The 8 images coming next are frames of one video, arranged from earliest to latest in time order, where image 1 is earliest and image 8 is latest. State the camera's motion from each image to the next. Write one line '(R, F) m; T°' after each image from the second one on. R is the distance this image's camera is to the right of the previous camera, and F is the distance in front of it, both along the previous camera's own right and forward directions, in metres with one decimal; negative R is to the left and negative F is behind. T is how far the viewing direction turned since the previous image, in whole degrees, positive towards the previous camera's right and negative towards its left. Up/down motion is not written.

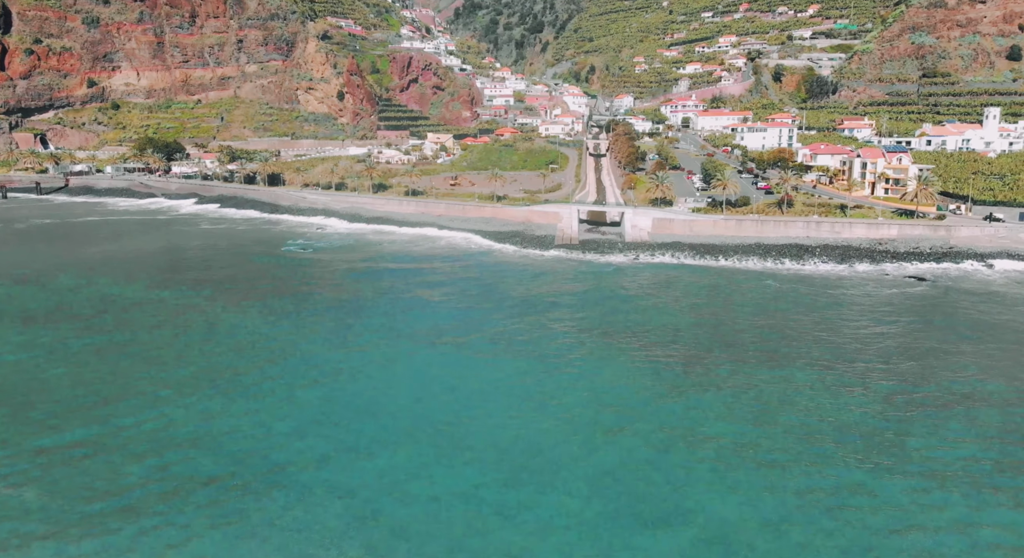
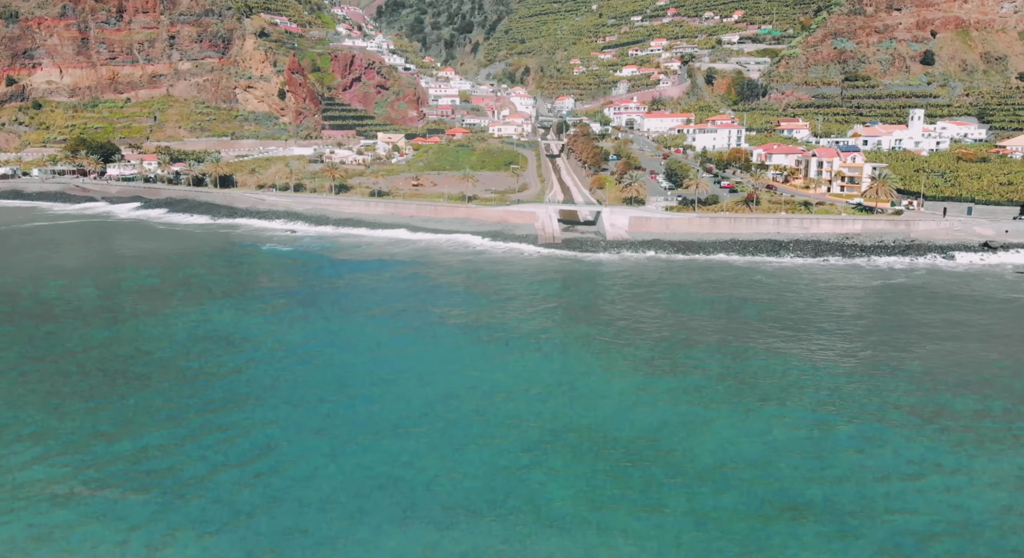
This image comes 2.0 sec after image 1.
(-4.2, 0.0) m; +6°
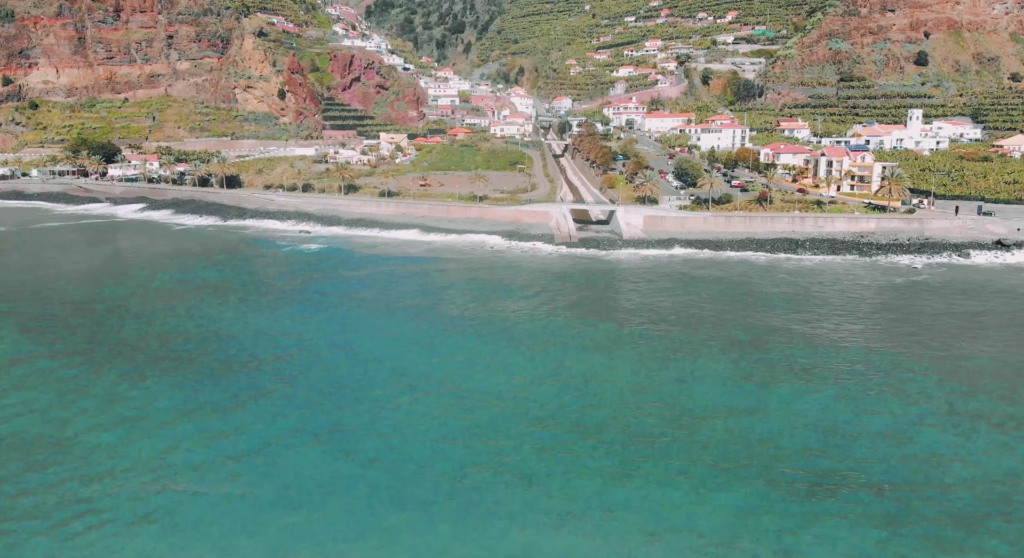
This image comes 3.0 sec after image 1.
(-2.1, -0.2) m; +1°
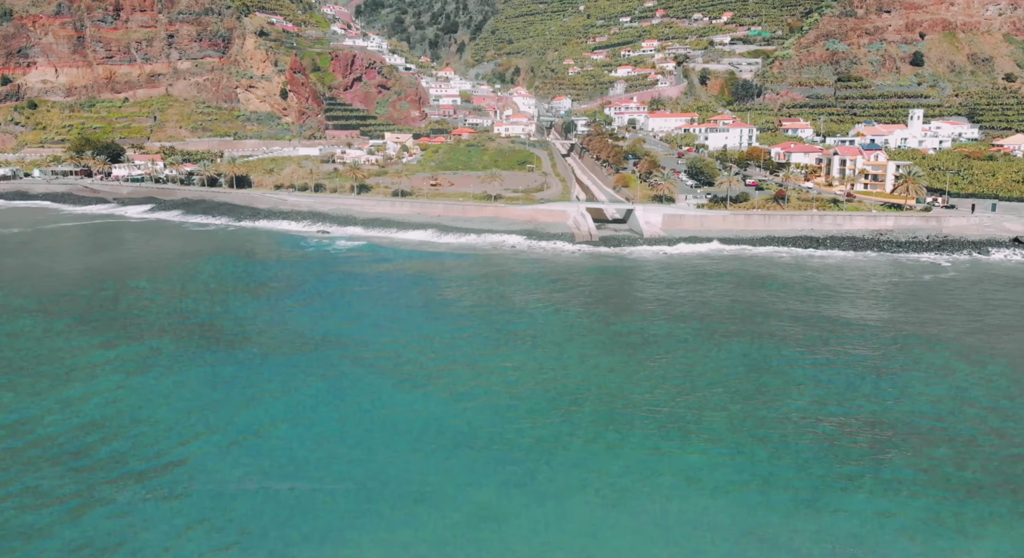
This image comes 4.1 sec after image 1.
(-2.4, -0.1) m; +1°
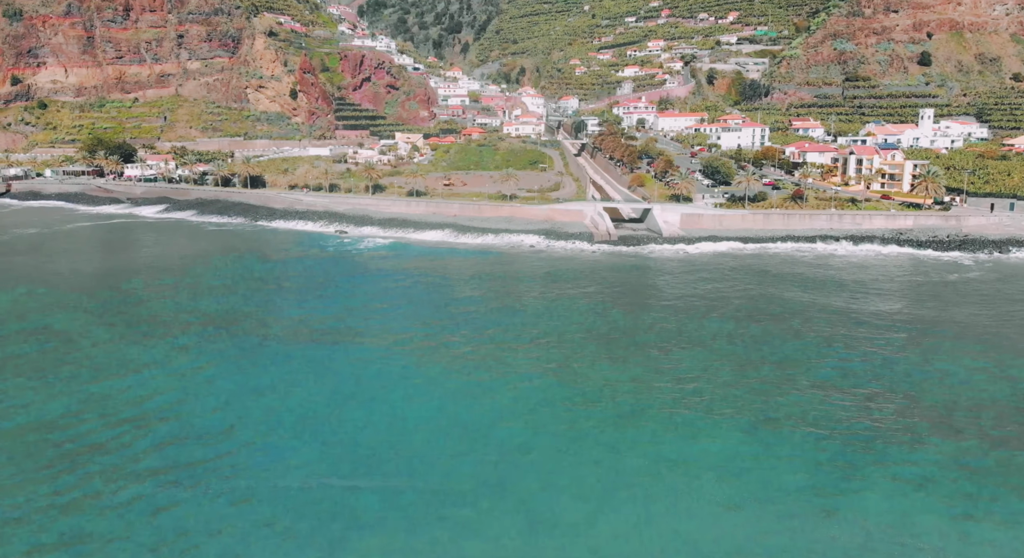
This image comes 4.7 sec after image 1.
(-1.4, -0.1) m; 0°
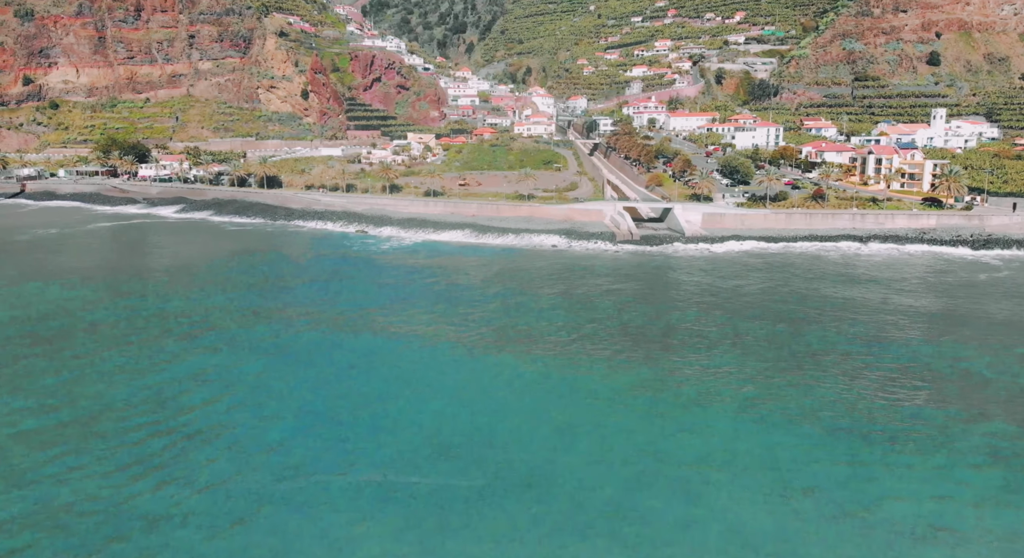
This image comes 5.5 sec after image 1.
(-1.6, -0.1) m; 0°
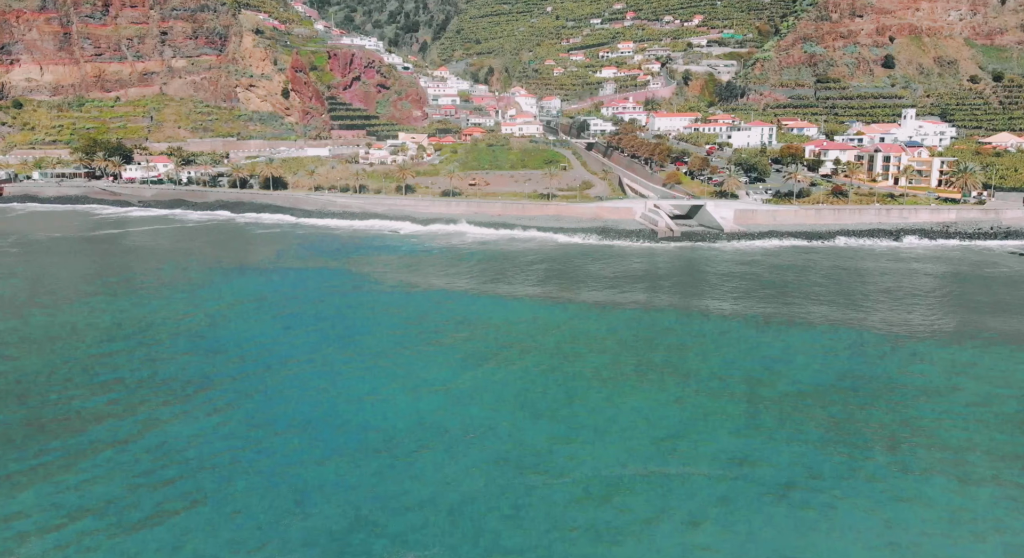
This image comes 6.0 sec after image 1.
(-7.7, +0.2) m; +5°
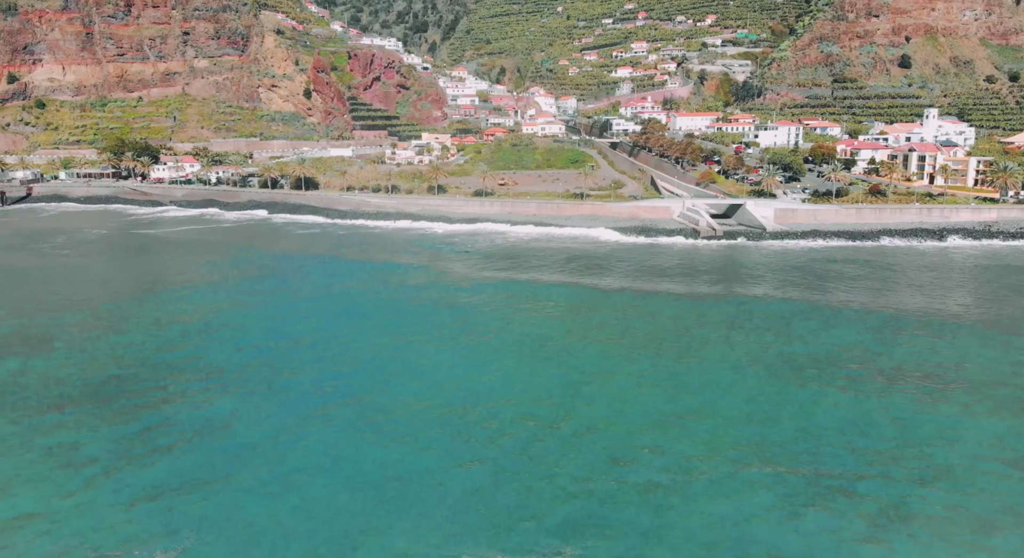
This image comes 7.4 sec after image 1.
(-3.0, -0.1) m; 0°
